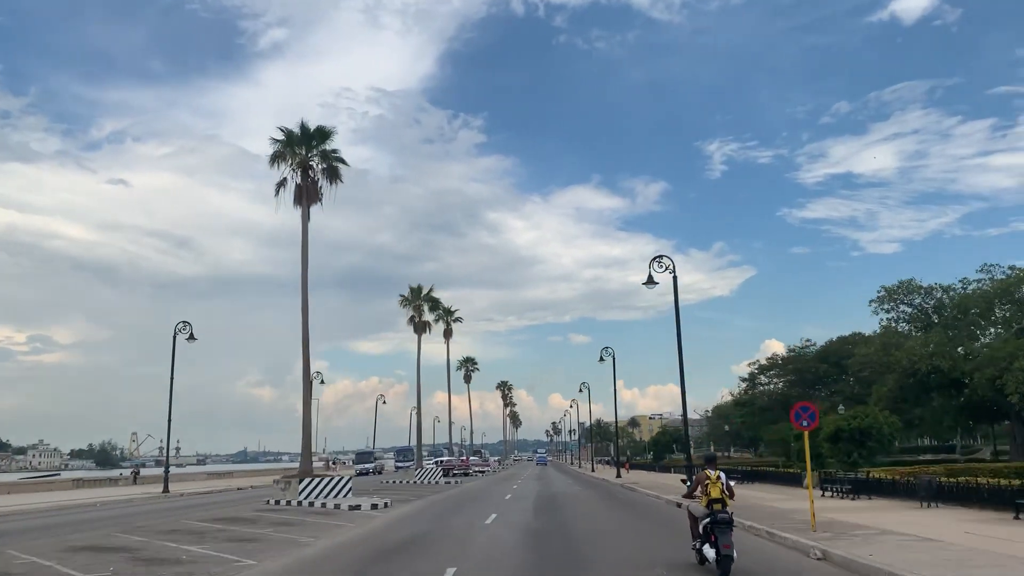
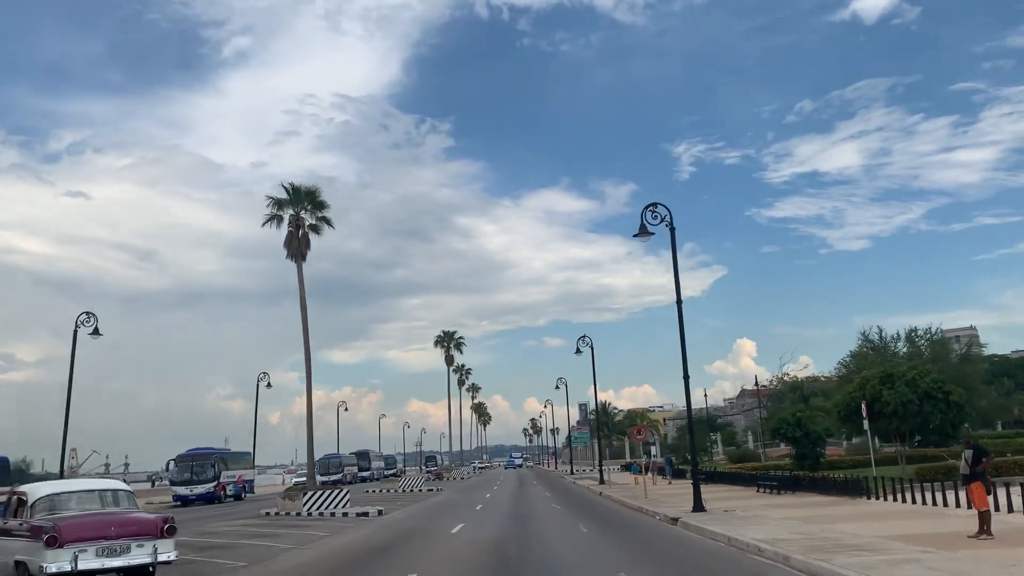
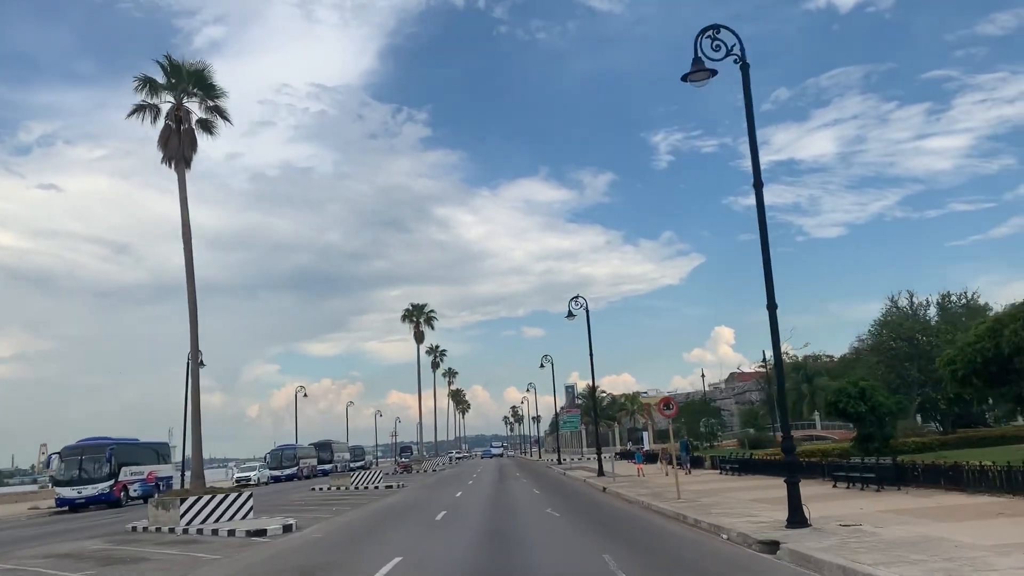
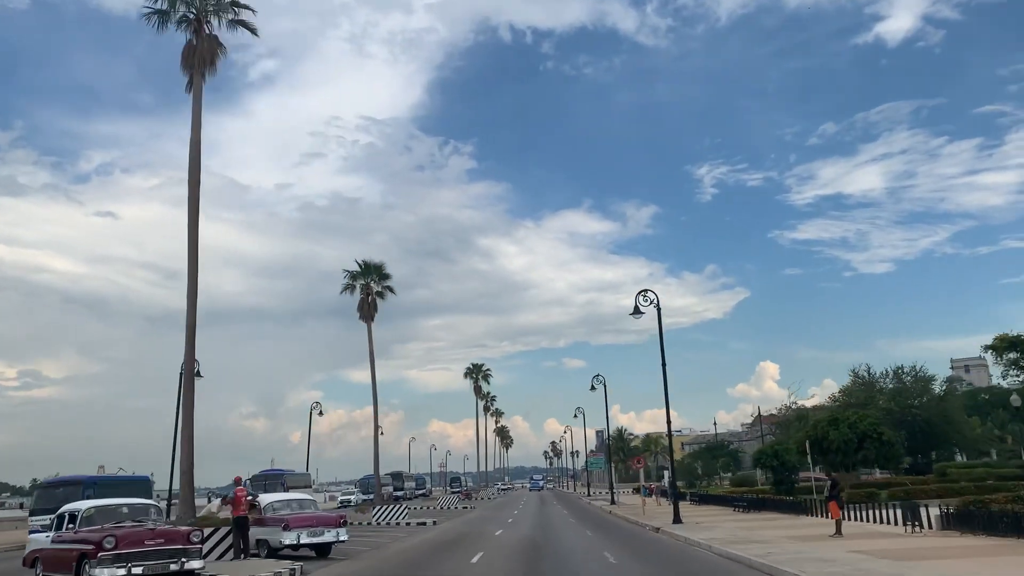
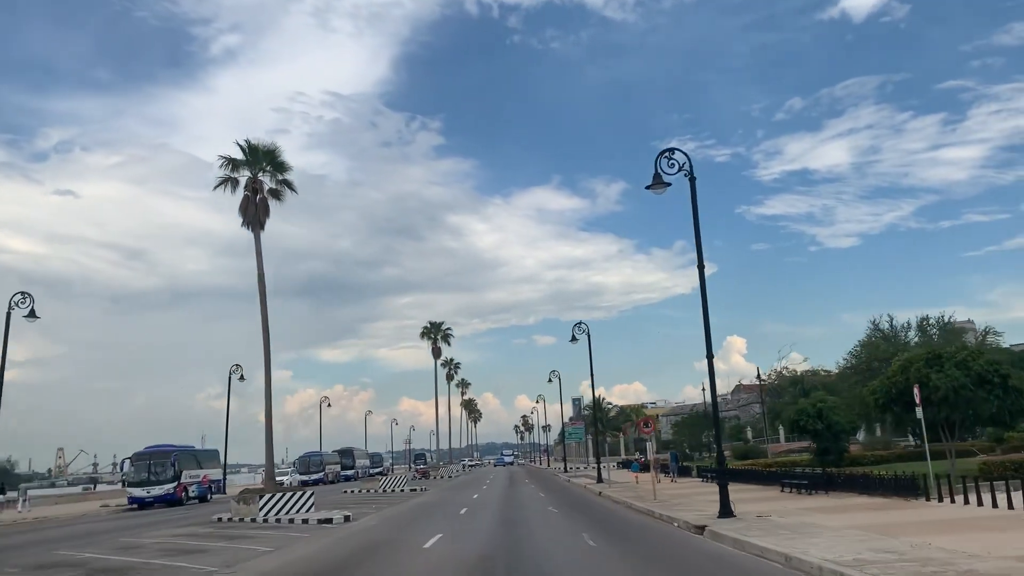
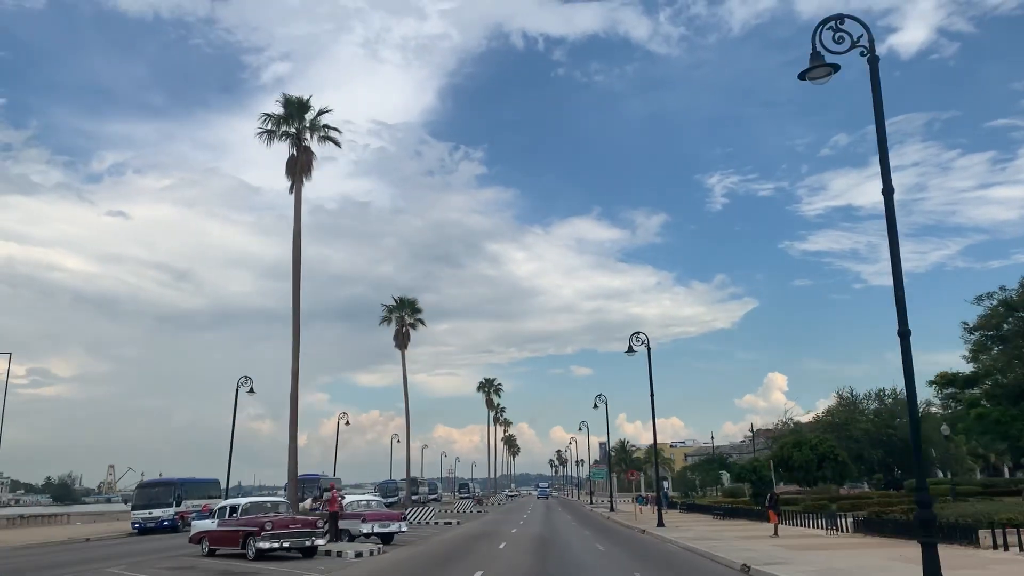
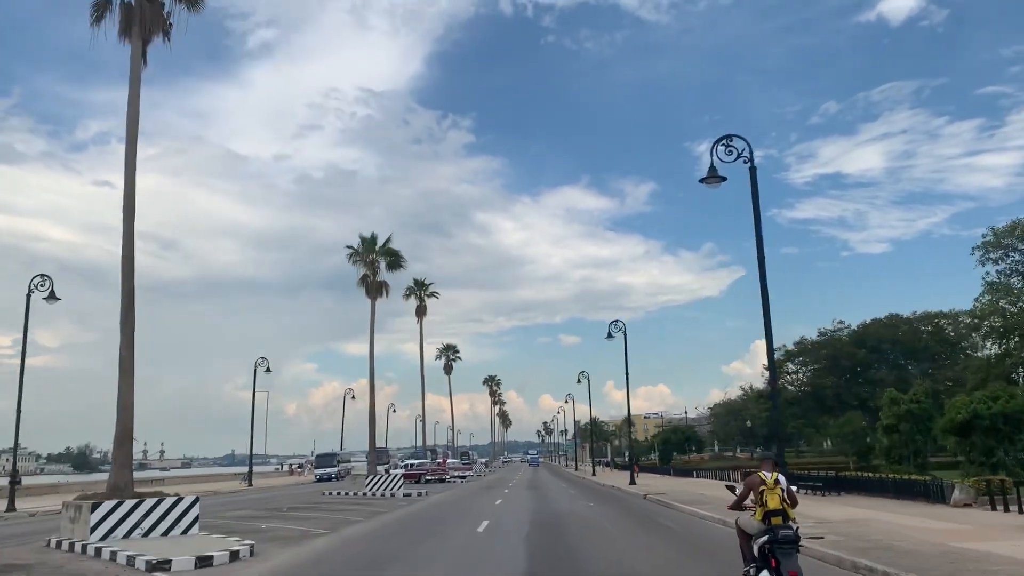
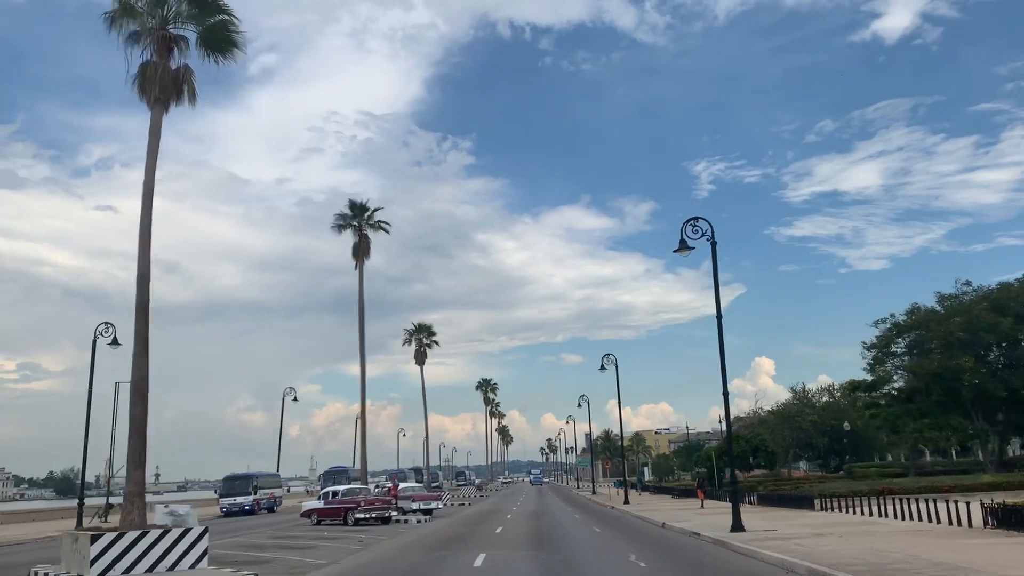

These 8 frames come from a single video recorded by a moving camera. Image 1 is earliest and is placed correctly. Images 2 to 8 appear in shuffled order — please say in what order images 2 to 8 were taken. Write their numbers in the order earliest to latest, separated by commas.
7, 8, 6, 4, 2, 5, 3
